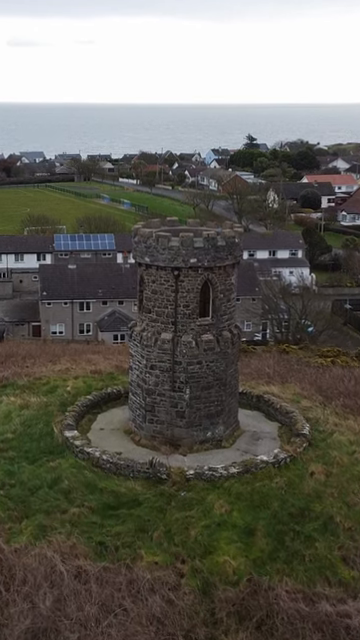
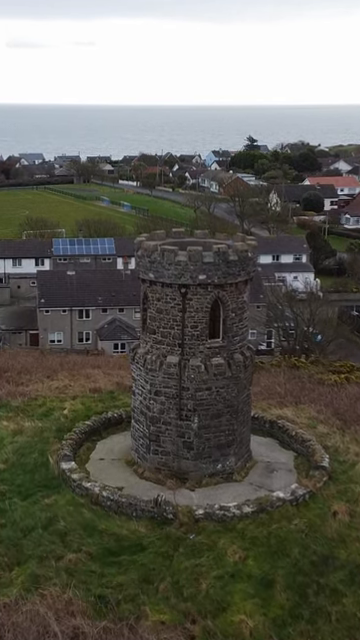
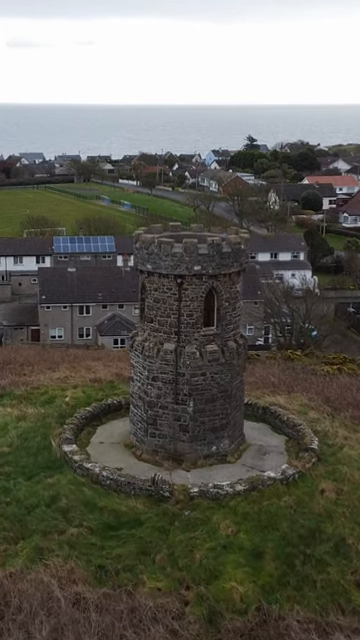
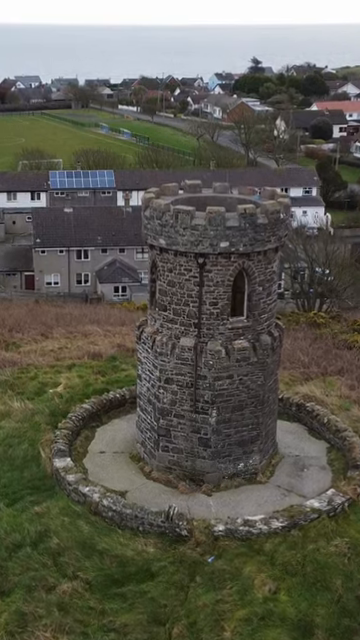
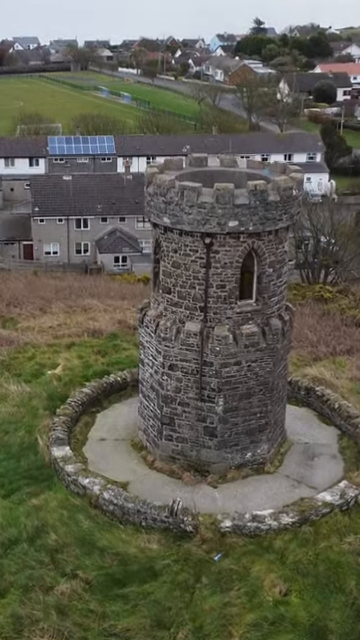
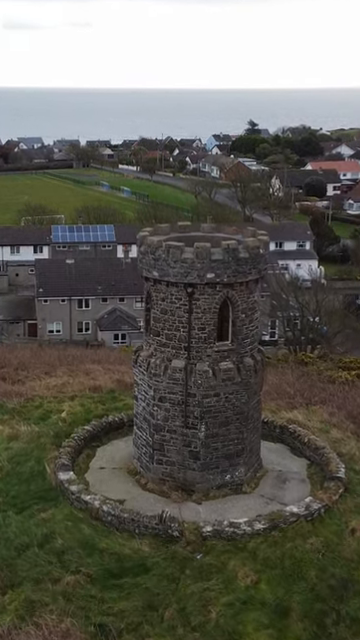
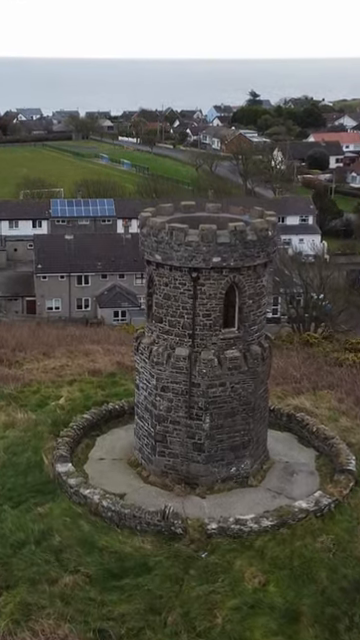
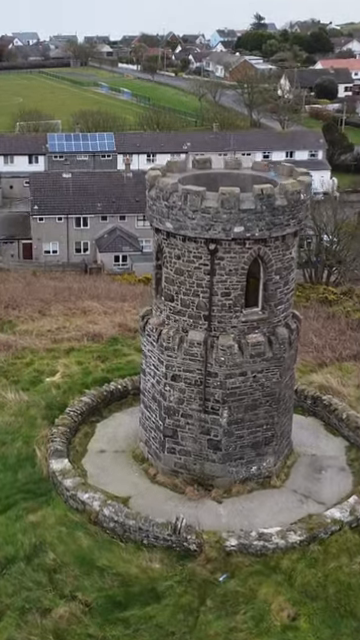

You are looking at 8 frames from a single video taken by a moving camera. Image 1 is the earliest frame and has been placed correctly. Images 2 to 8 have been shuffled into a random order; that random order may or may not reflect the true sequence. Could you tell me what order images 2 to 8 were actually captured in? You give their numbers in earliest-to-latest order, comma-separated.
3, 2, 6, 7, 4, 5, 8
